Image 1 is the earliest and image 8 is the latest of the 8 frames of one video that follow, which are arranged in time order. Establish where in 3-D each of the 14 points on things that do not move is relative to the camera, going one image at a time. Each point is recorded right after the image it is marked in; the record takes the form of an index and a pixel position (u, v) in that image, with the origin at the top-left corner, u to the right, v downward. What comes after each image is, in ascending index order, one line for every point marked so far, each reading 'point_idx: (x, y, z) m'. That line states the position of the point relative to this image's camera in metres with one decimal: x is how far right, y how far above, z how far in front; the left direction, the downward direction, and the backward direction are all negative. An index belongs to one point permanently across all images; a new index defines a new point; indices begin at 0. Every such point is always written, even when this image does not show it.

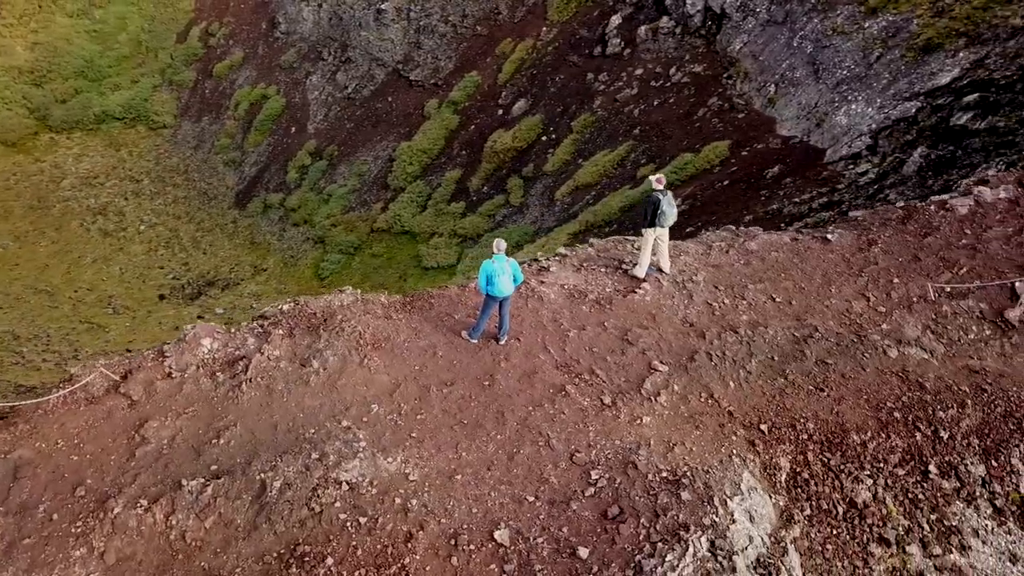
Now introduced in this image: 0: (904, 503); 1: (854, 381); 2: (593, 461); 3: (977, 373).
0: (+4.8, -2.6, +9.8) m
1: (+4.7, -1.3, +11.1) m
2: (+1.0, -2.0, +9.2) m
3: (+6.9, -1.3, +11.7) m
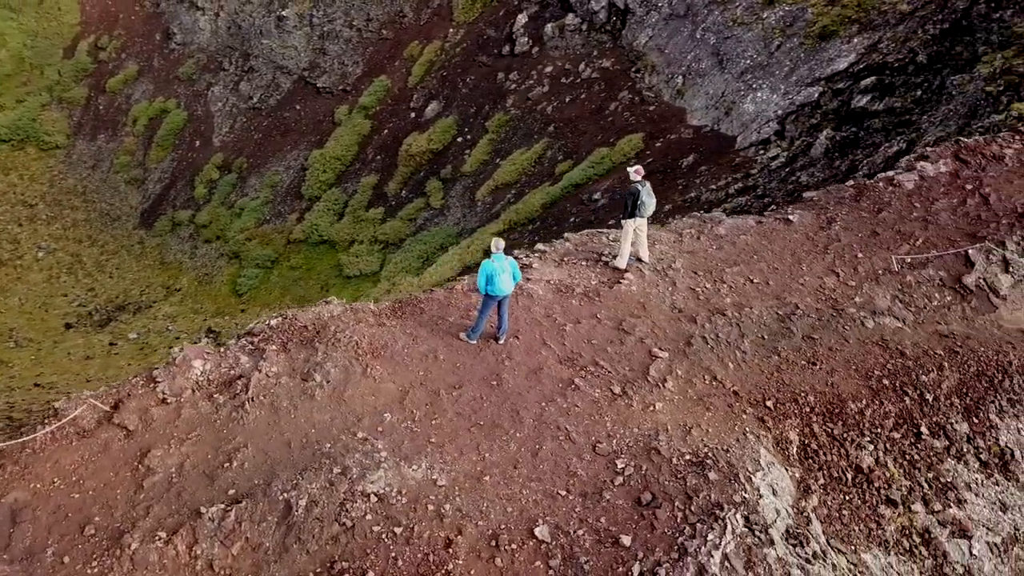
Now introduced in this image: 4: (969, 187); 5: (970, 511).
0: (+5.0, -2.3, +10.3) m
1: (+4.8, -0.9, +11.6) m
2: (+1.3, -1.9, +9.3) m
3: (+6.8, -0.8, +12.4) m
4: (+8.8, +1.9, +15.3) m
5: (+5.8, -2.8, +10.2) m
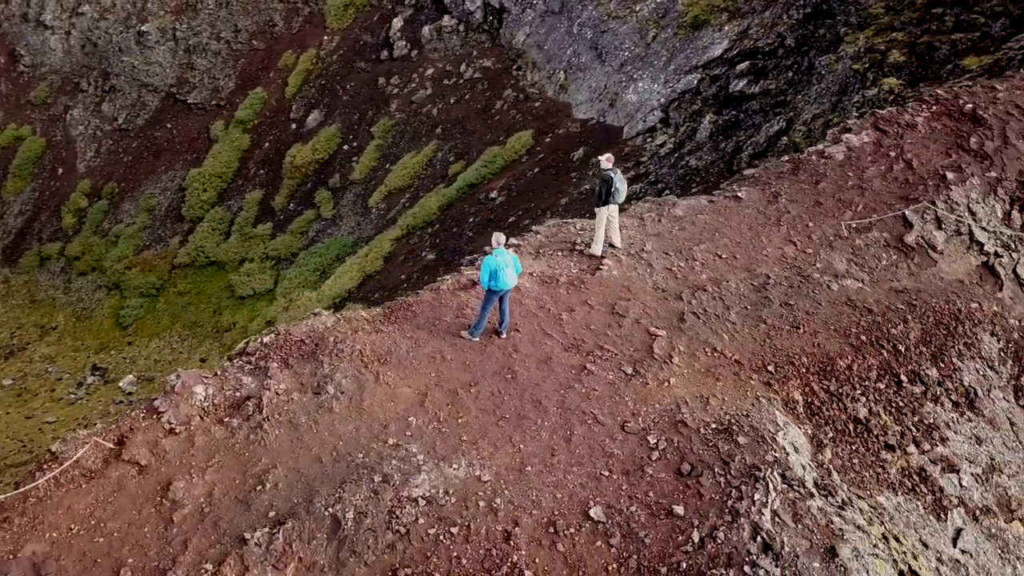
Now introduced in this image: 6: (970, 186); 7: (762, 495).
0: (+5.2, -1.7, +11.0) m
1: (+4.7, -0.4, +12.3) m
2: (+1.6, -1.7, +9.6) m
3: (+6.6, -0.1, +13.4) m
4: (+7.9, +2.8, +16.6) m
5: (+6.1, -2.2, +11.1) m
6: (+9.0, +2.0, +15.6) m
7: (+2.7, -2.2, +8.6) m
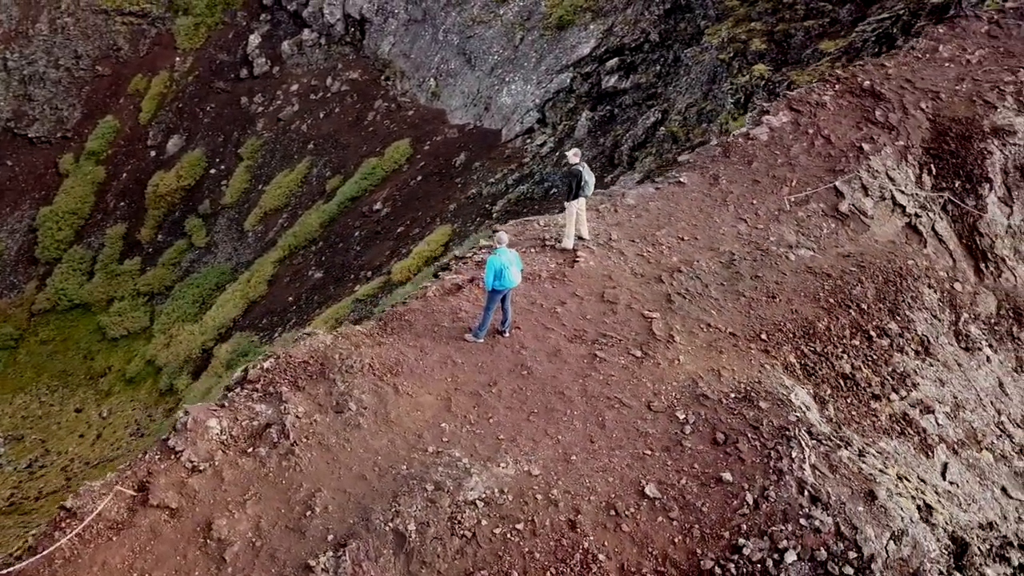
0: (+5.3, -1.1, +12.0) m
1: (+4.5, +0.1, +13.1) m
2: (+2.0, -1.4, +10.0) m
3: (+6.1, +0.6, +14.5) m
4: (+6.6, +3.5, +17.8) m
5: (+6.2, -1.5, +12.2) m
6: (+7.9, +2.8, +17.0) m
7: (+3.3, -1.9, +9.1) m
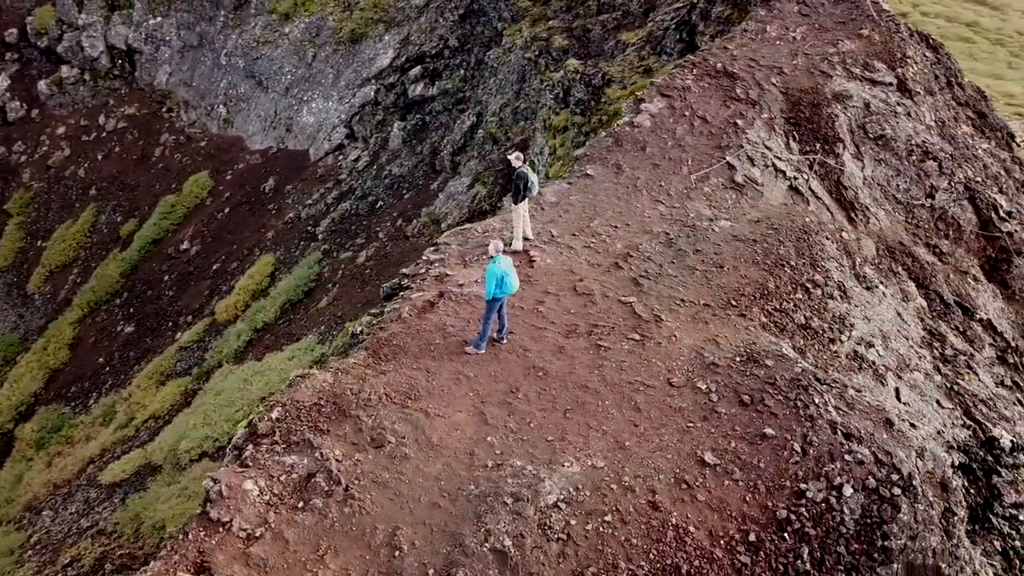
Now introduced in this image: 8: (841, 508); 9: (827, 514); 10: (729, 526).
0: (+5.0, -0.4, +13.3) m
1: (+3.8, +0.6, +14.2) m
2: (+2.3, -1.2, +10.6) m
3: (+4.9, +1.3, +15.9) m
4: (+4.2, +4.2, +19.2) m
5: (+5.9, -0.7, +13.7) m
6: (+5.7, +3.7, +18.7) m
7: (+3.8, -1.4, +10.0) m
8: (+3.7, -2.5, +8.9) m
9: (+3.5, -2.5, +8.9) m
10: (+2.4, -2.6, +8.7) m
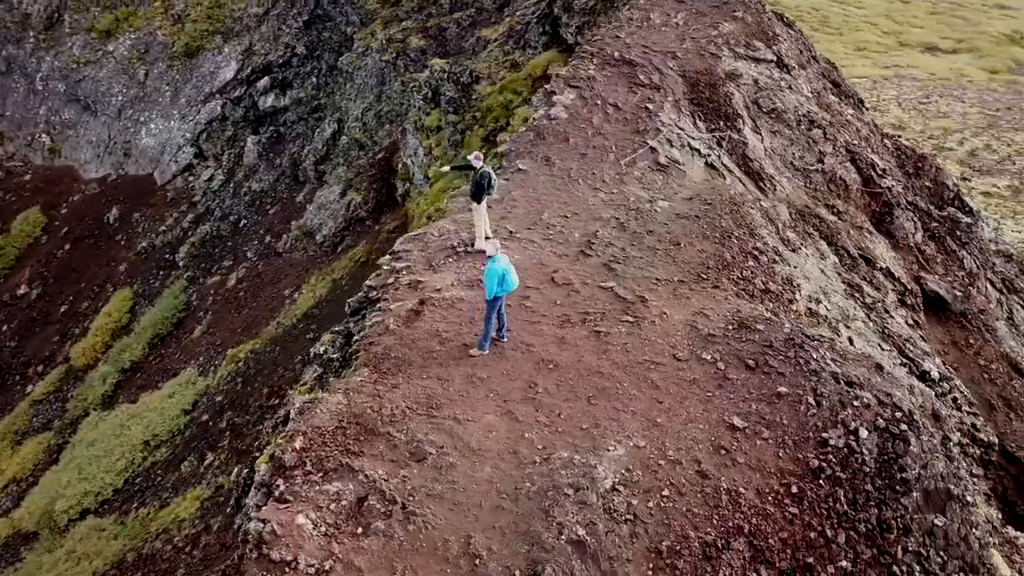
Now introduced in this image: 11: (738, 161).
0: (+4.6, +0.2, +14.2) m
1: (+3.0, +1.0, +14.9) m
2: (+2.5, -0.8, +11.1) m
3: (+3.8, +1.9, +16.7) m
4: (+2.1, +4.6, +19.9) m
5: (+5.4, 0.0, +14.7) m
6: (+3.8, +4.3, +19.6) m
7: (+4.1, -0.9, +10.8) m
8: (+4.2, -2.0, +9.7) m
9: (+4.1, -2.0, +9.6) m
10: (+3.0, -2.2, +9.3) m
11: (+5.5, +3.1, +19.6) m
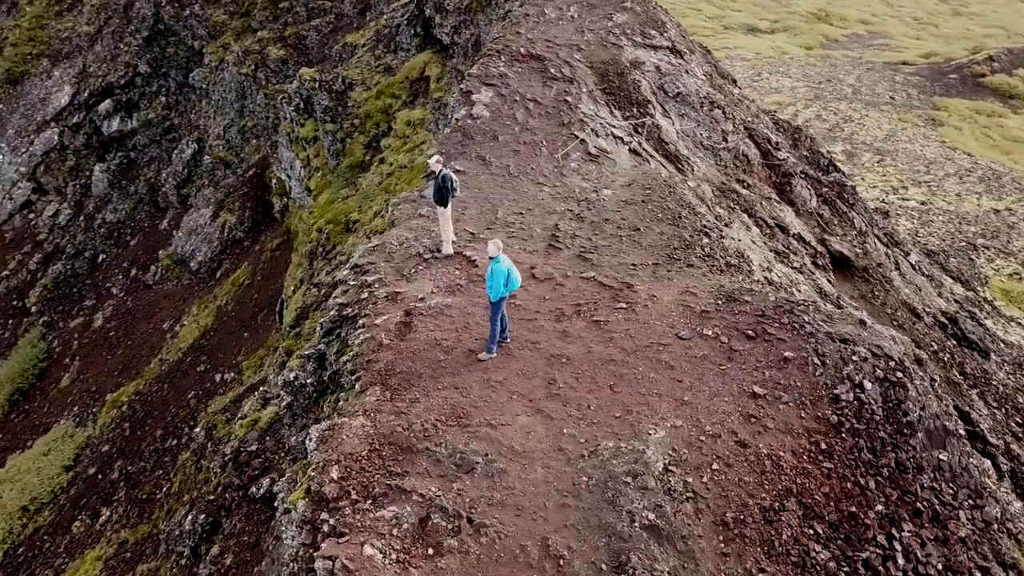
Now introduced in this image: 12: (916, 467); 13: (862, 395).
0: (+4.0, +0.7, +14.8) m
1: (+2.2, +1.3, +15.2) m
2: (+2.6, -0.6, +11.4) m
3: (+2.6, +2.2, +17.2) m
4: (+0.1, +4.7, +20.0) m
5: (+4.7, +0.6, +15.5) m
6: (+1.8, +4.7, +20.1) m
7: (+4.2, -0.4, +11.4) m
8: (+4.6, -1.5, +10.4) m
9: (+4.5, -1.5, +10.3) m
10: (+3.5, -1.9, +9.7) m
11: (+3.6, +3.6, +20.3) m
12: (+5.1, -2.2, +10.1) m
13: (+4.5, -1.4, +10.4) m
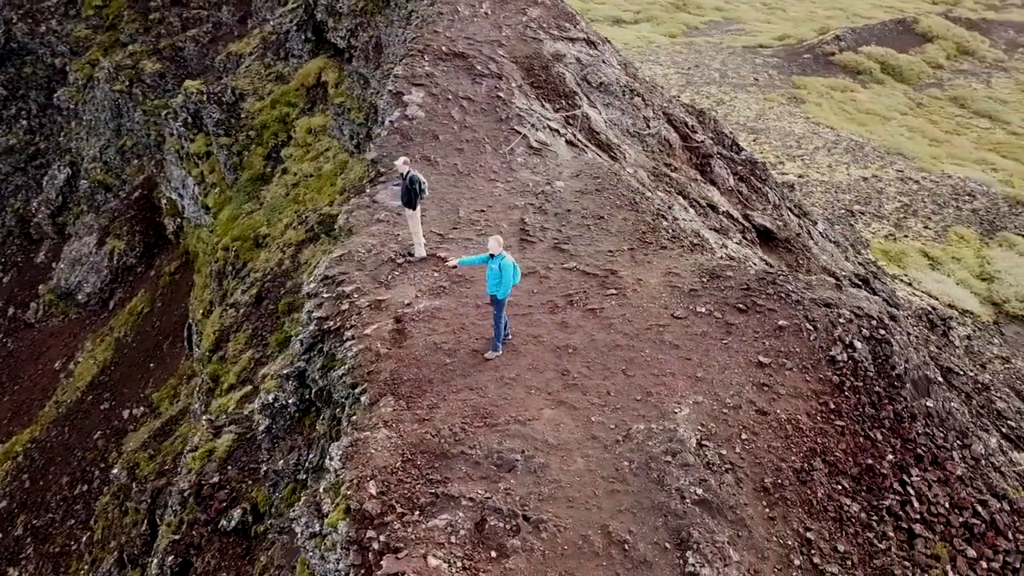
0: (+3.3, +1.1, +15.3) m
1: (+1.5, +1.6, +15.4) m
2: (+2.5, -0.3, +11.7) m
3: (+1.5, +2.5, +17.4) m
4: (-1.5, +4.7, +19.8) m
5: (+3.9, +1.0, +16.1) m
6: (+0.1, +4.8, +20.1) m
7: (+4.1, 0.0, +11.9) m
8: (+4.8, -1.0, +11.0) m
9: (+4.7, -1.1, +10.9) m
10: (+3.8, -1.5, +10.2) m
11: (+2.0, +3.9, +20.6) m
12: (+5.3, -1.7, +10.7) m
13: (+4.7, -0.9, +11.0) m
